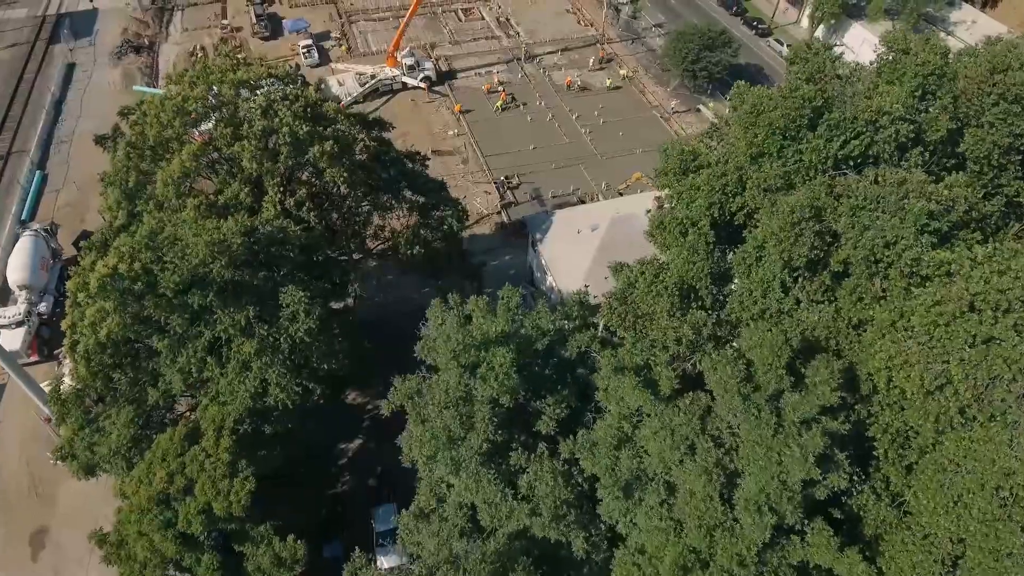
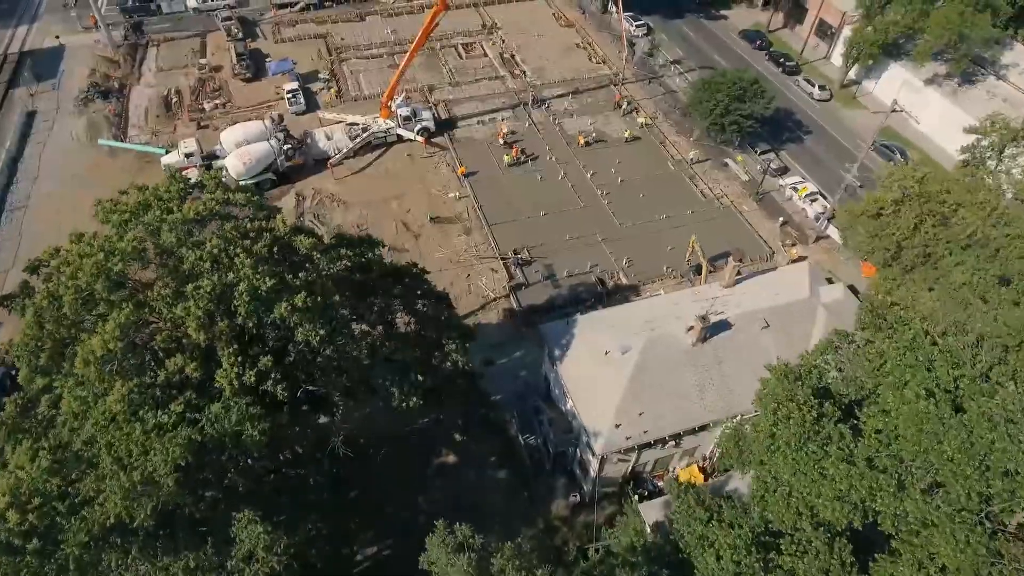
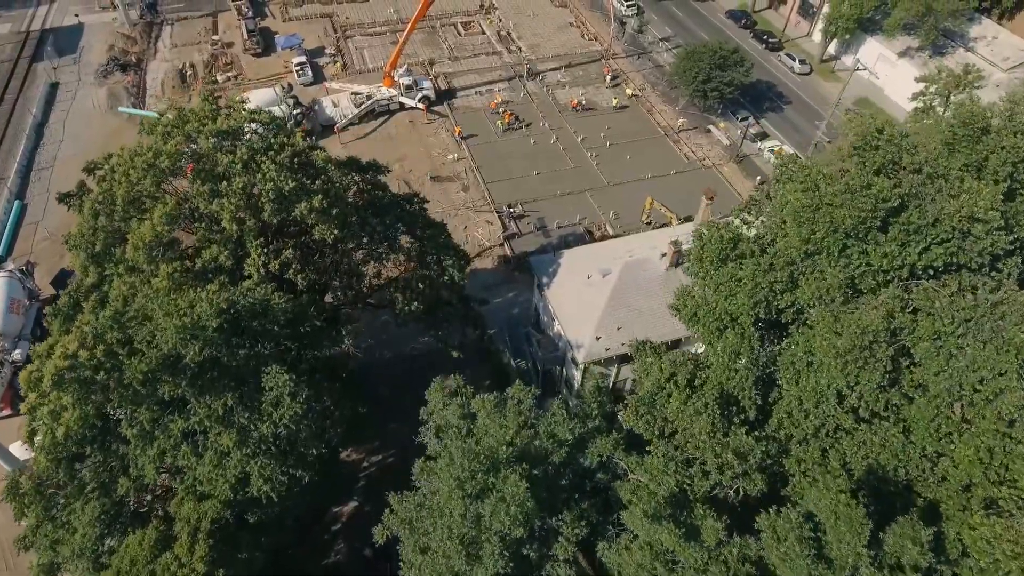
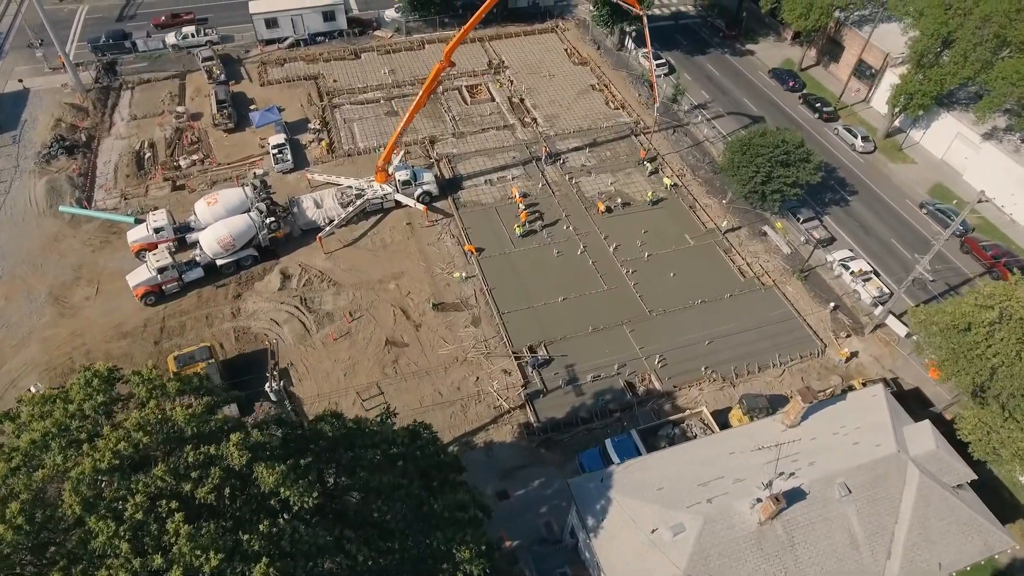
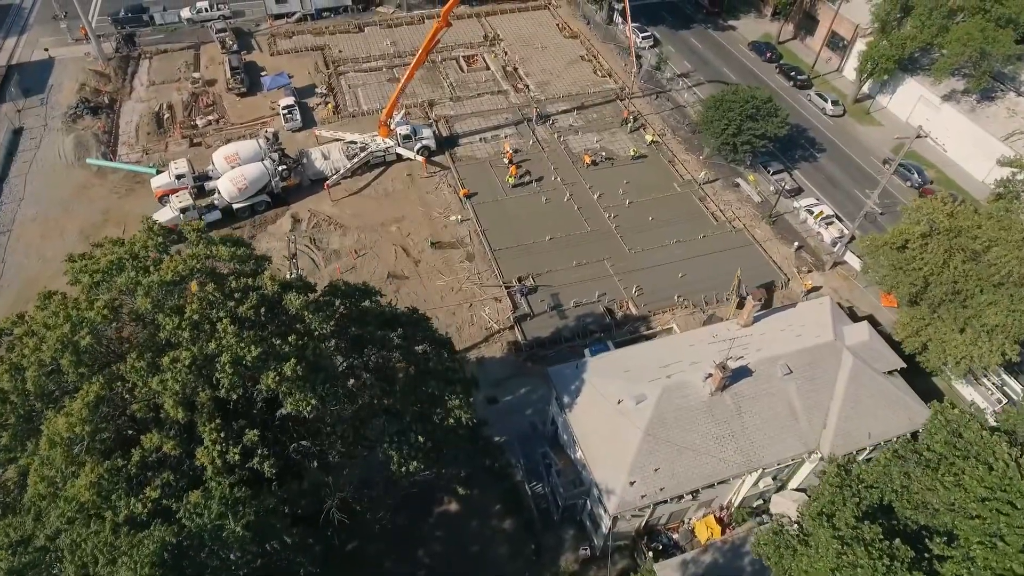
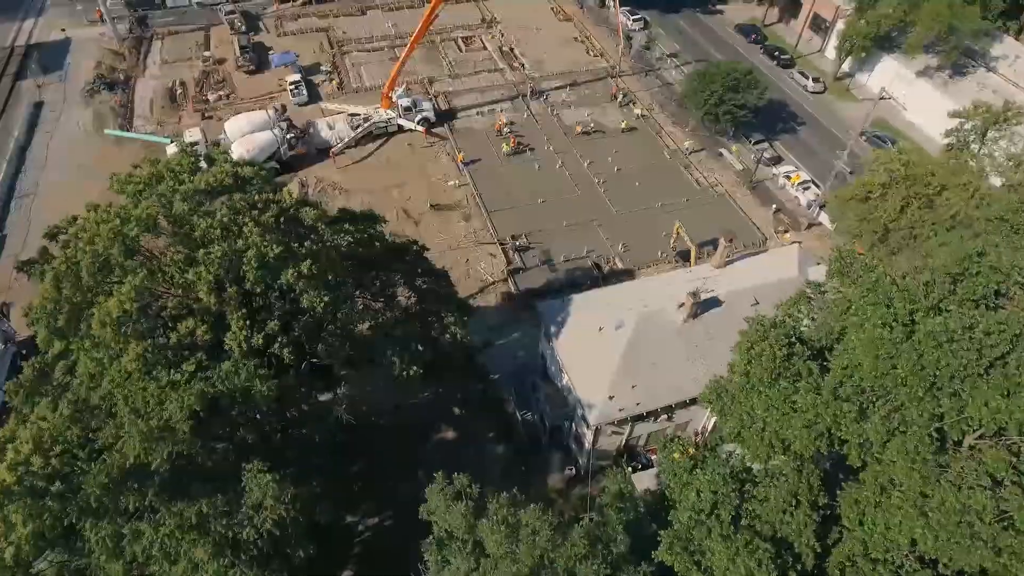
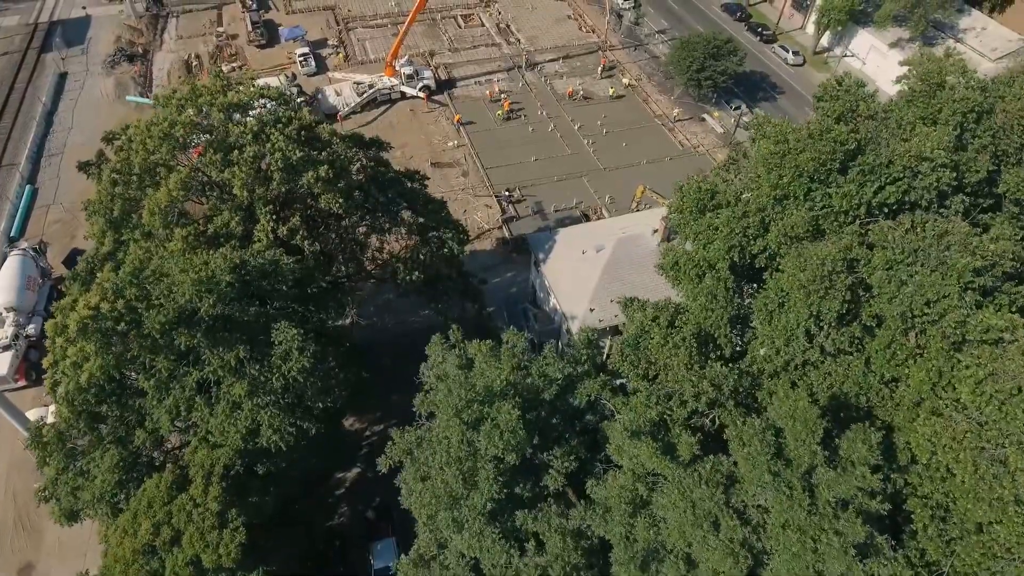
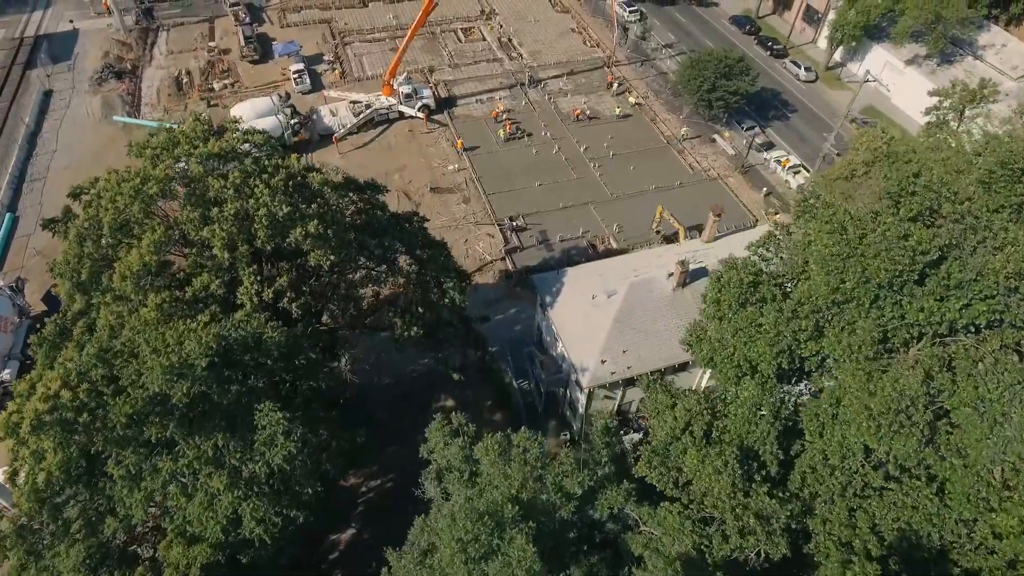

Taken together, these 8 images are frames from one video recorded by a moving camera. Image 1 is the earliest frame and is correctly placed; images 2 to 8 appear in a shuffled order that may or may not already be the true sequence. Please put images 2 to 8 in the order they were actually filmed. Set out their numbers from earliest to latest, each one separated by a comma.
7, 3, 8, 6, 2, 5, 4
